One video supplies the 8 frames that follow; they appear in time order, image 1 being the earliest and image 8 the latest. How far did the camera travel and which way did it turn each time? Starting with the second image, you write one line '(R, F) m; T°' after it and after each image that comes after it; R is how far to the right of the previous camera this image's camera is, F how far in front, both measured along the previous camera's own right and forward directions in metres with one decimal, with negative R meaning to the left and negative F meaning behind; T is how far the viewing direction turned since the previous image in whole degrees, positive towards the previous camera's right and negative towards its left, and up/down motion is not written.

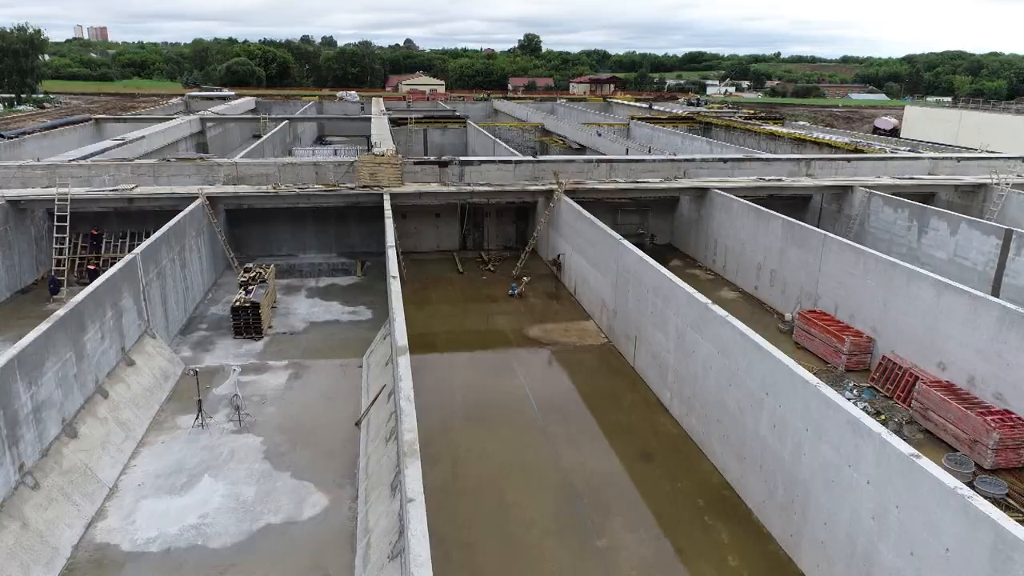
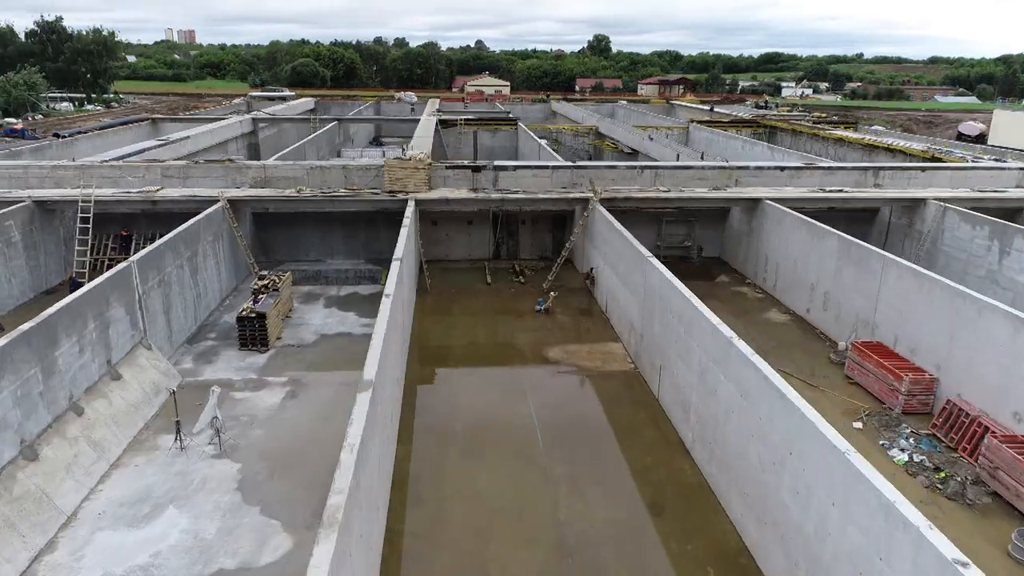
(+0.8, +1.0) m; -5°
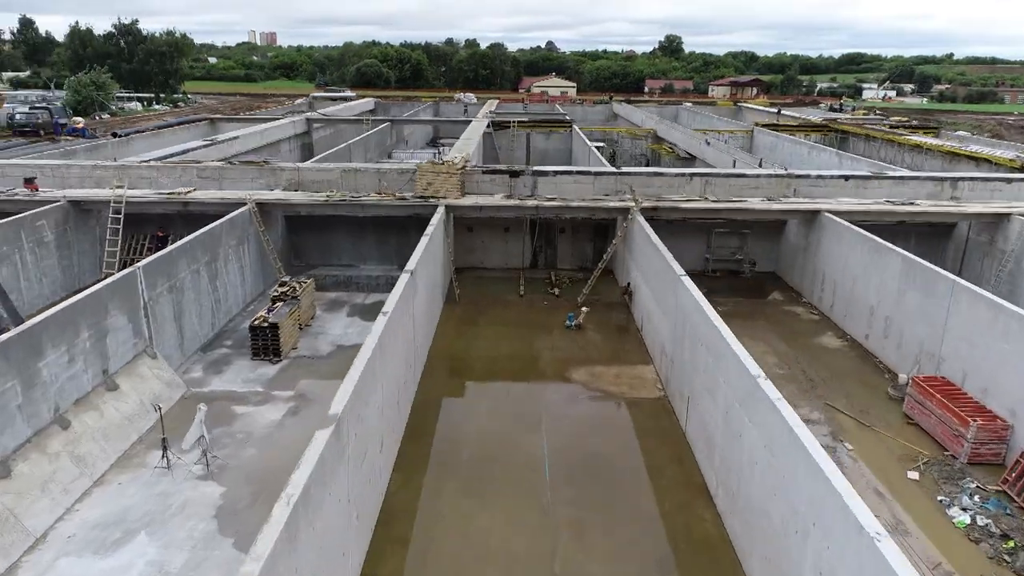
(+0.7, +0.9) m; -5°
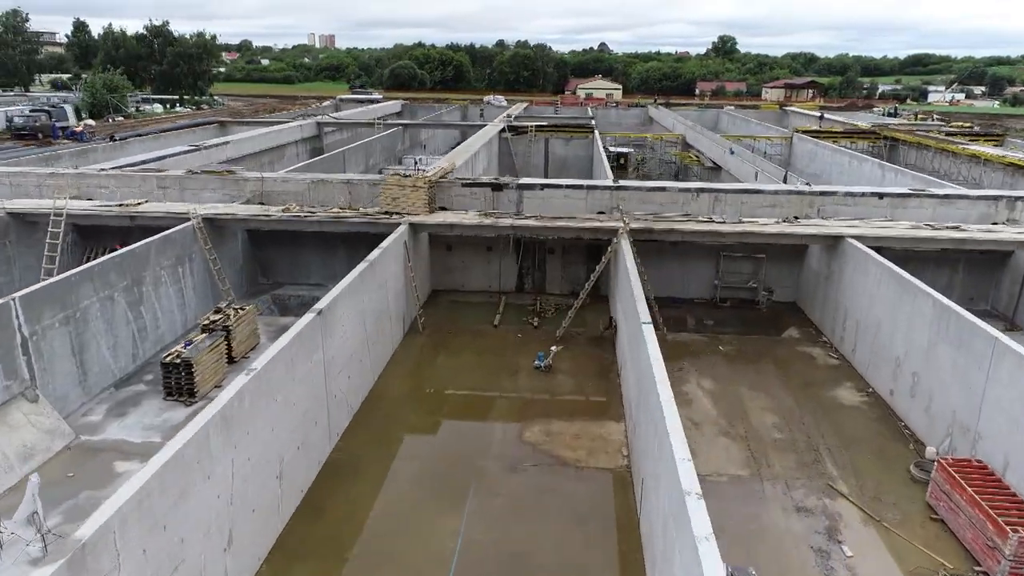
(+1.5, +1.9) m; -4°
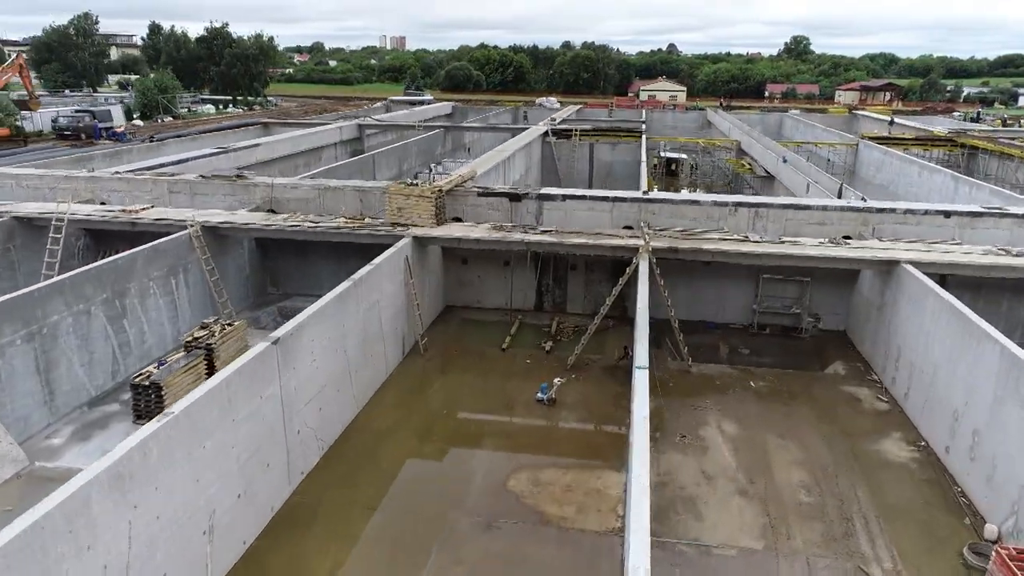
(+0.9, +1.2) m; -5°
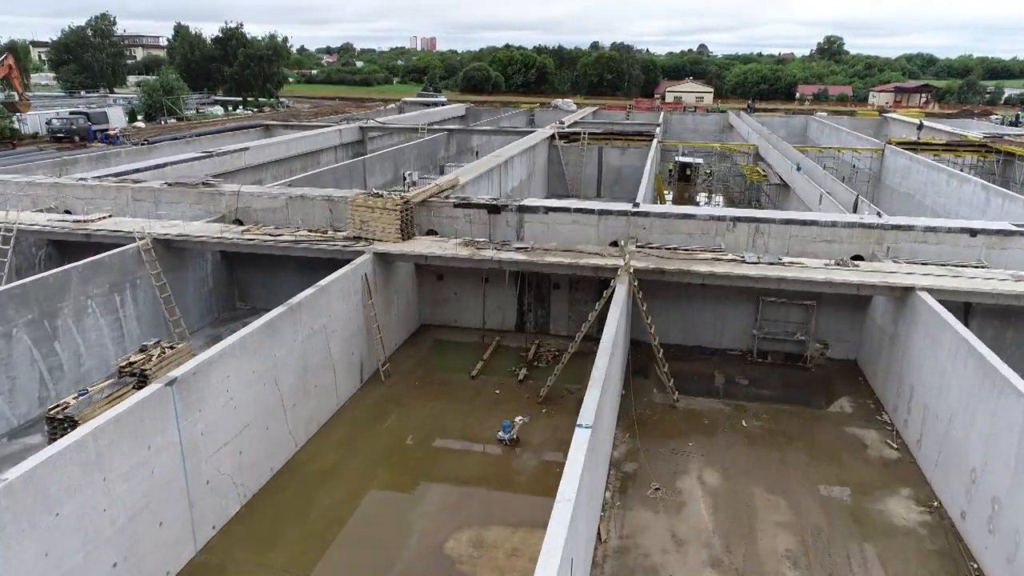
(+0.9, +1.1) m; -2°
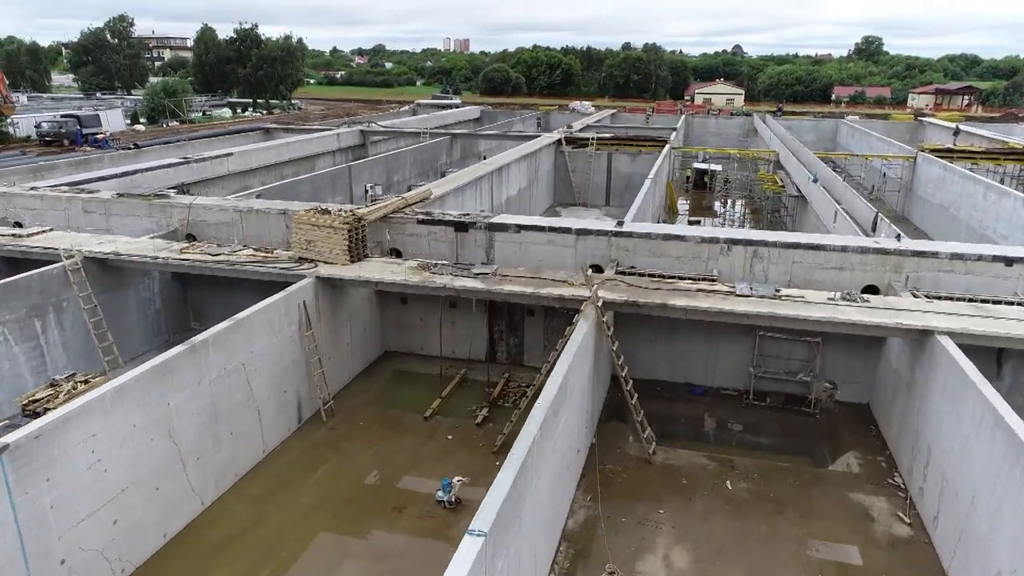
(+1.0, +1.4) m; -2°
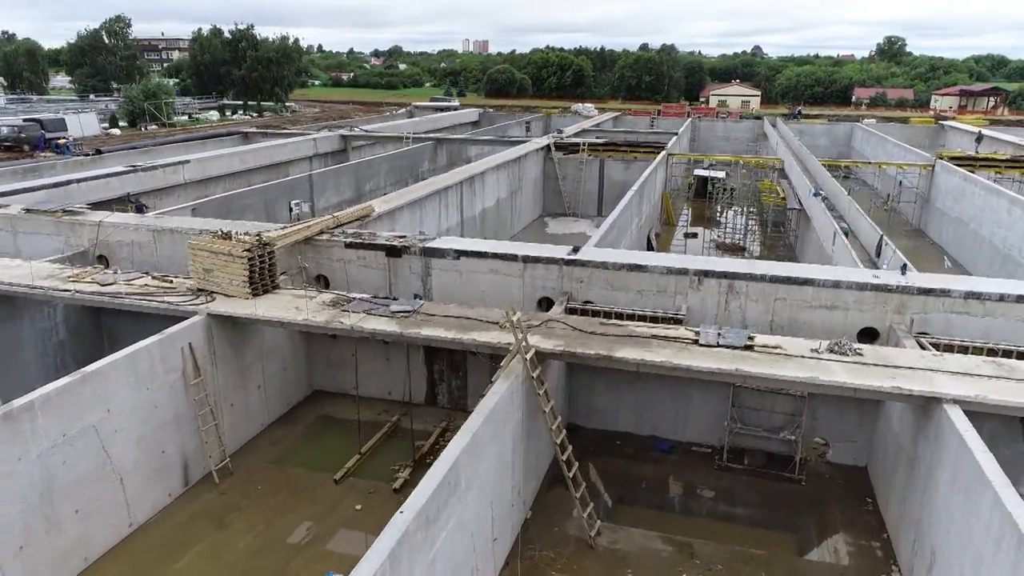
(+1.1, +1.6) m; -1°
